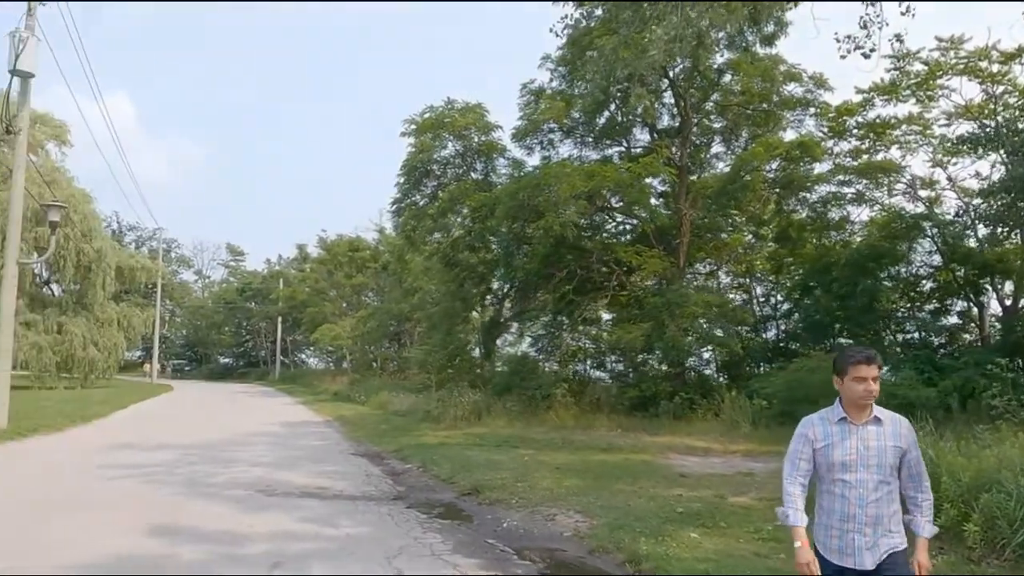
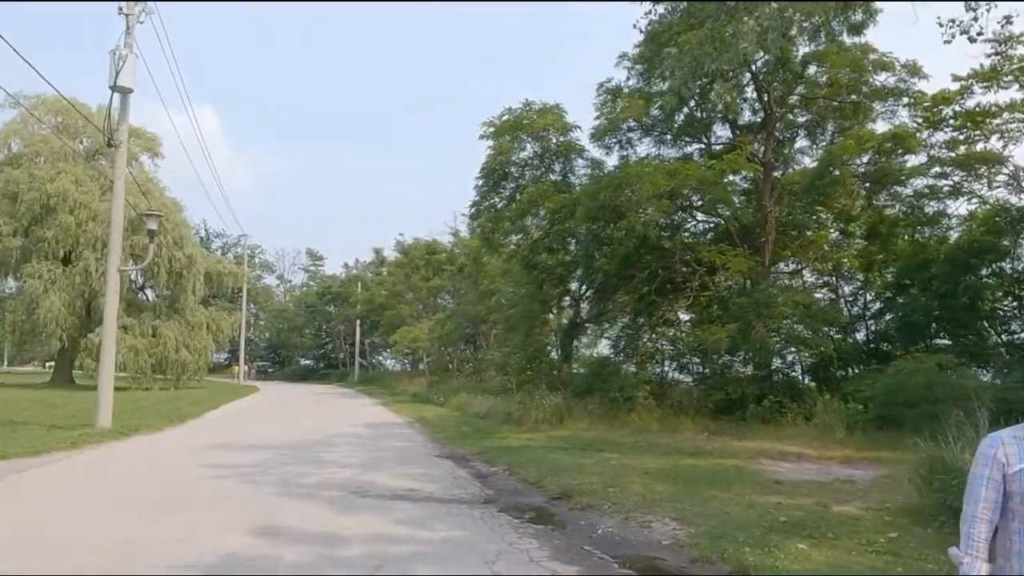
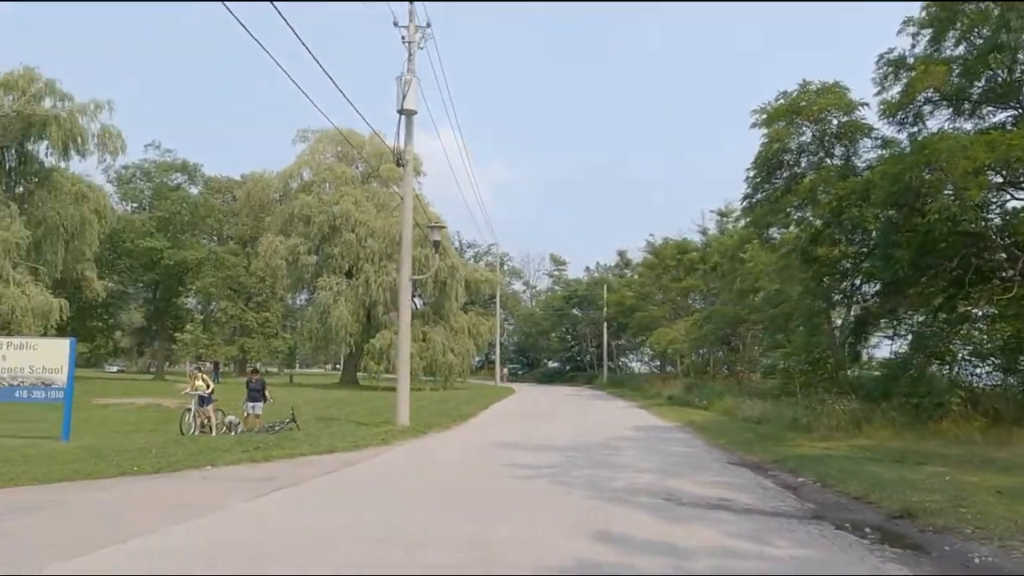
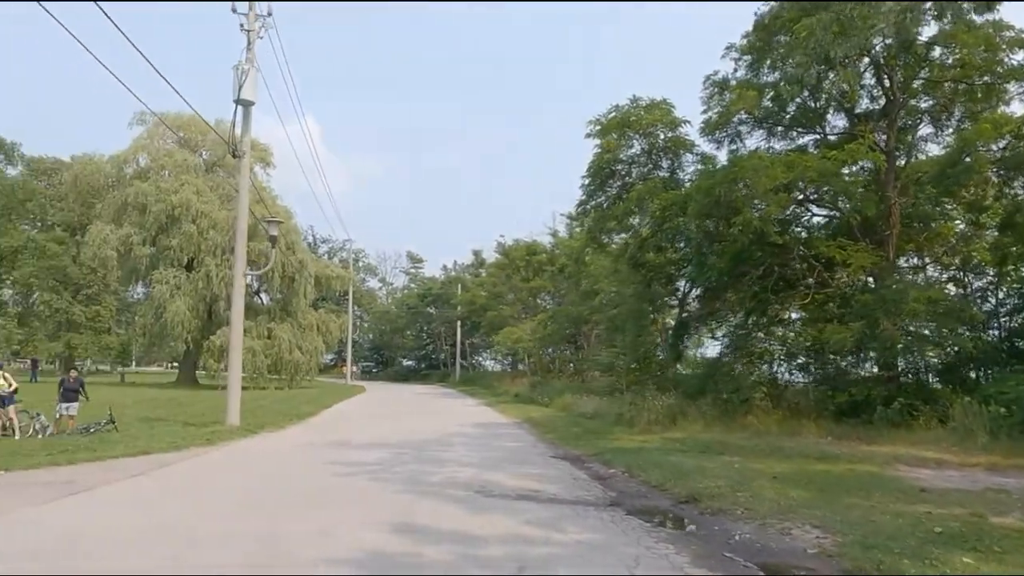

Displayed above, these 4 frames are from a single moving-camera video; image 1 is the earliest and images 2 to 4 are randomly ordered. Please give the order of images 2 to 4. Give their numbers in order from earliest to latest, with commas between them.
2, 4, 3
